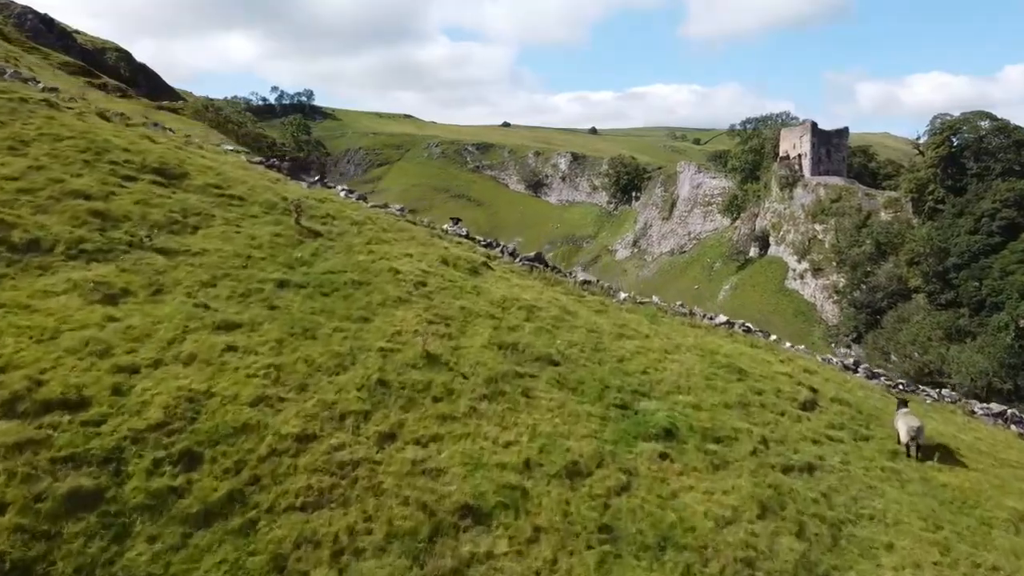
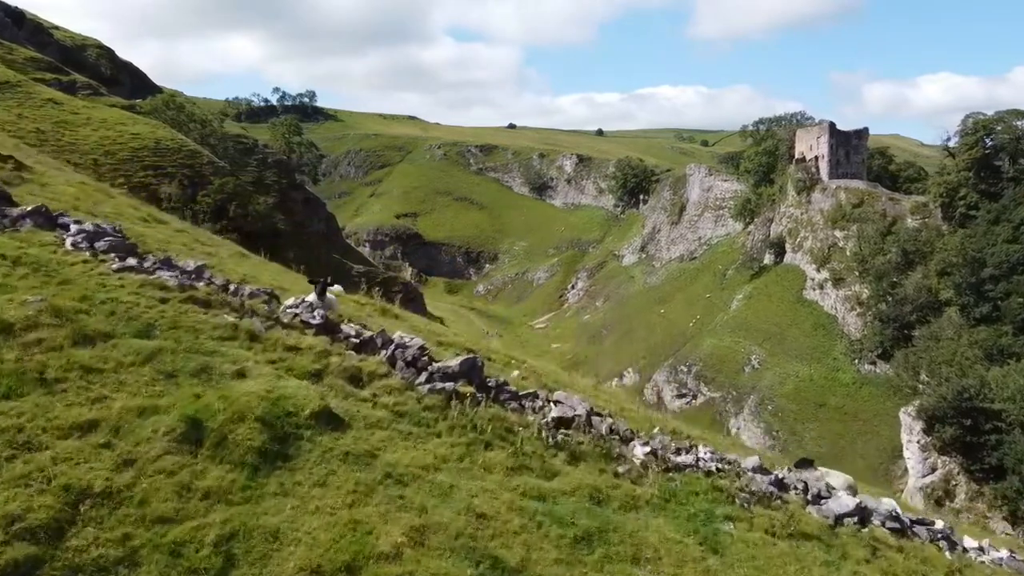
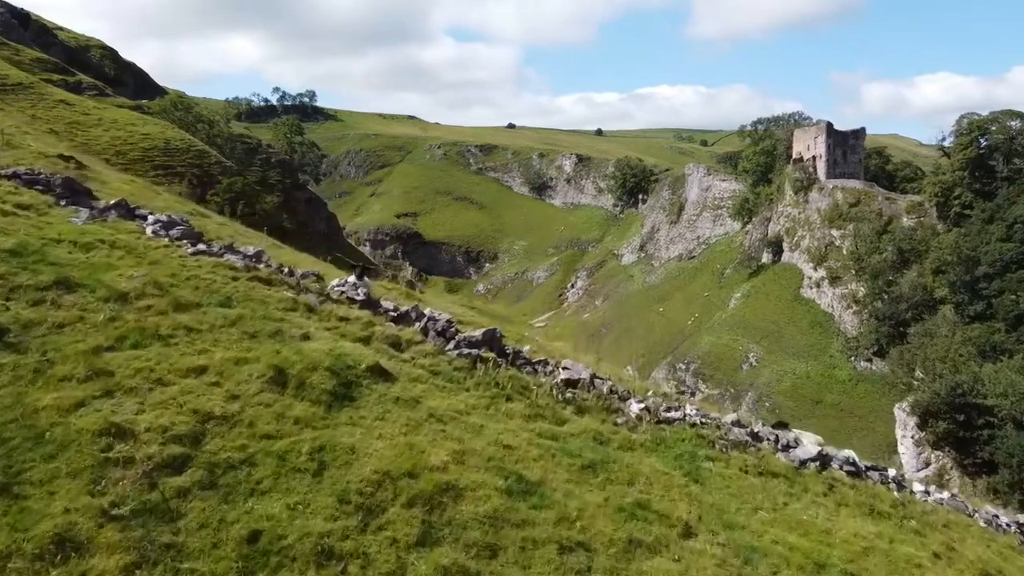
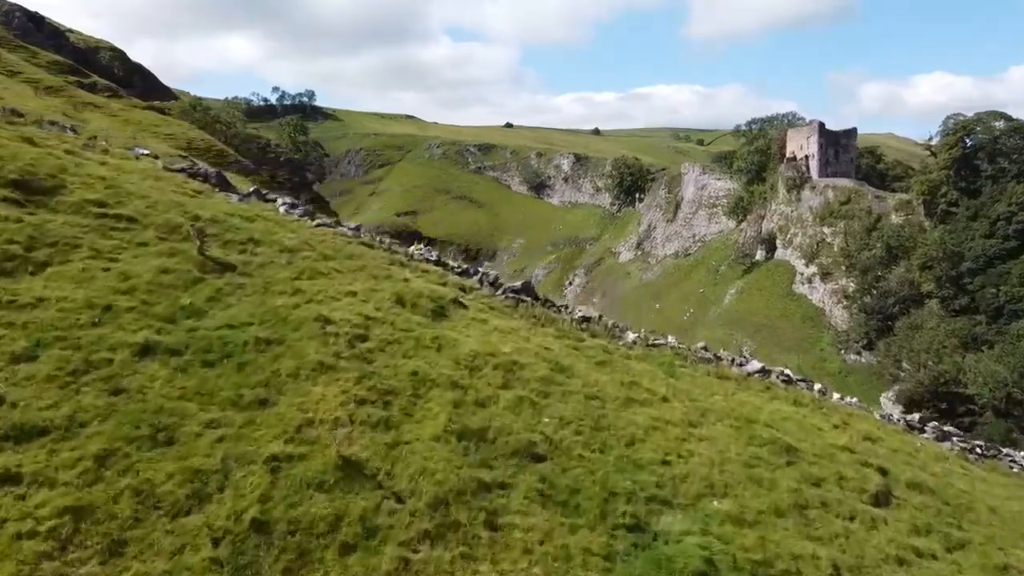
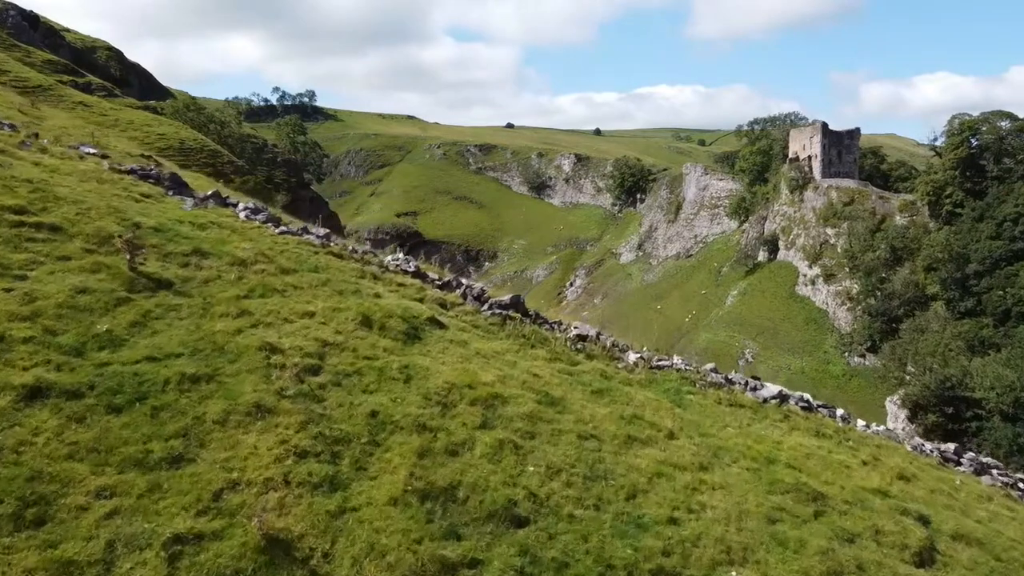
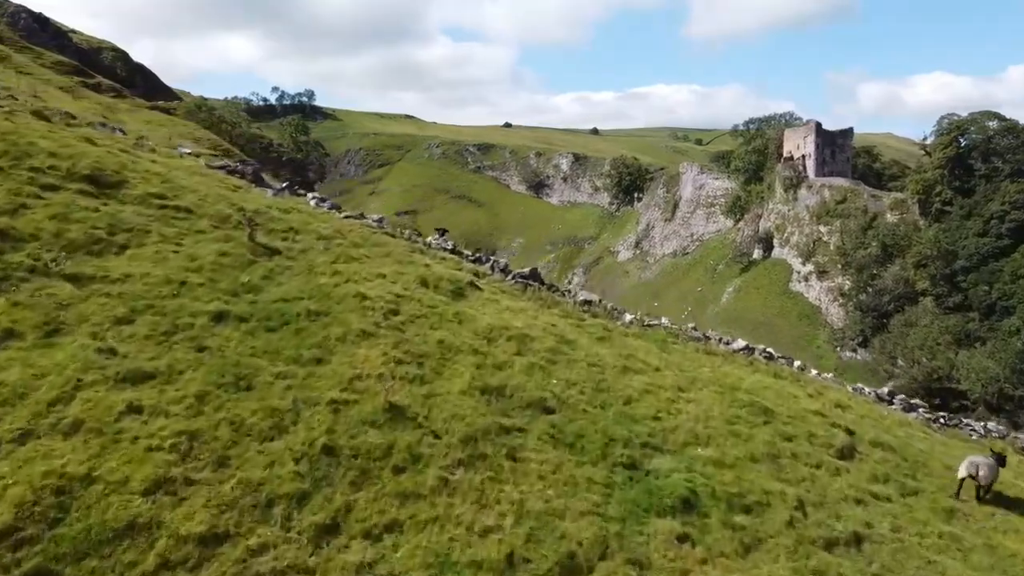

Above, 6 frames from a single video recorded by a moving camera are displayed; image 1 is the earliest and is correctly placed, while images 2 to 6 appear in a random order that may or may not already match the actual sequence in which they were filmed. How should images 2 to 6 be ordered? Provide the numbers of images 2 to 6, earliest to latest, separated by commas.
6, 4, 5, 3, 2
